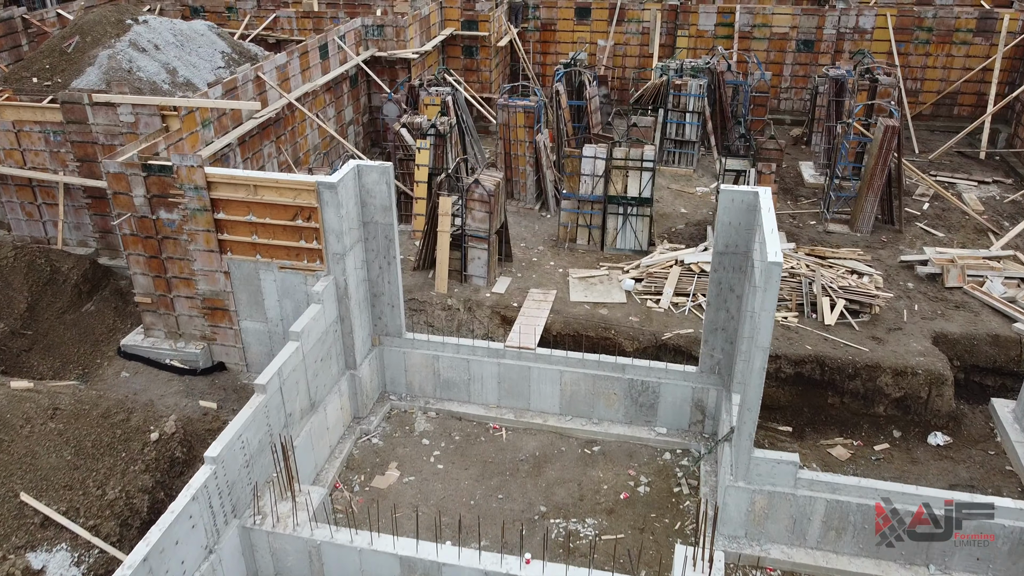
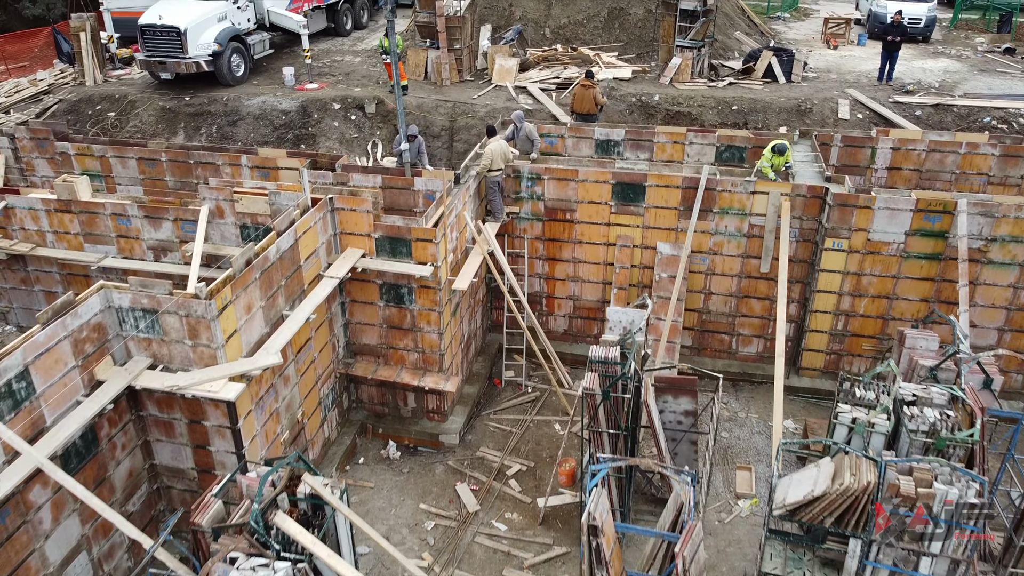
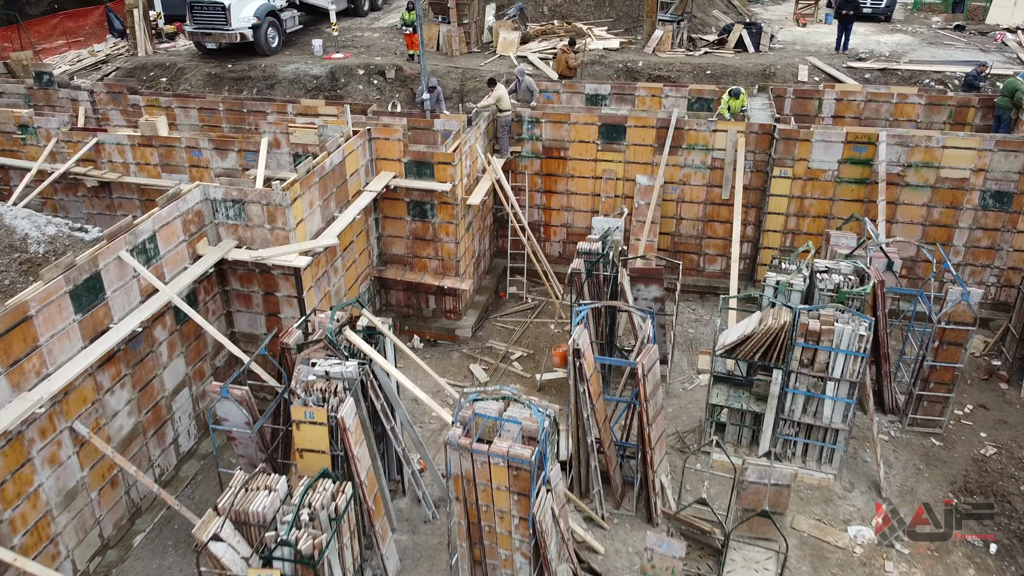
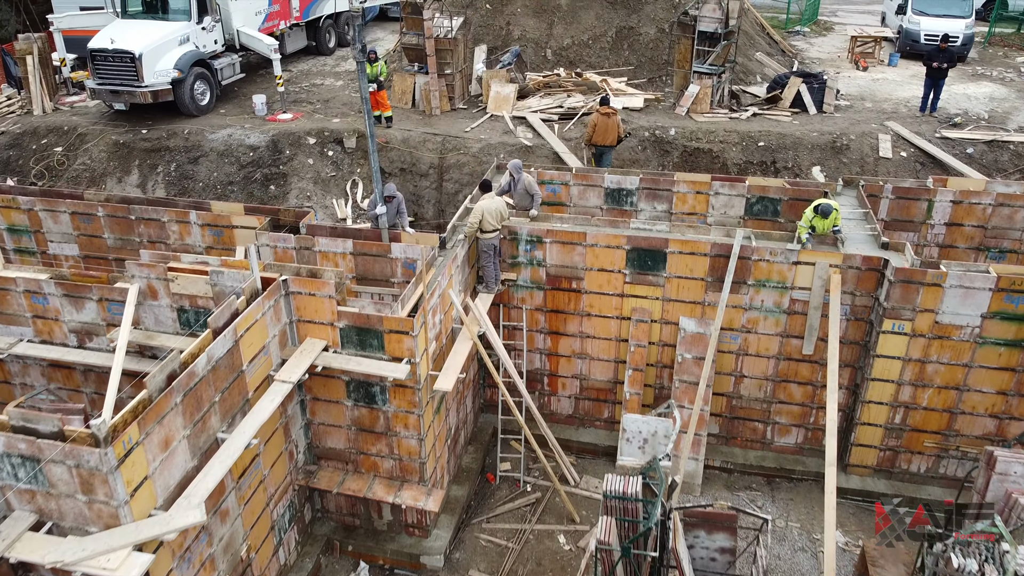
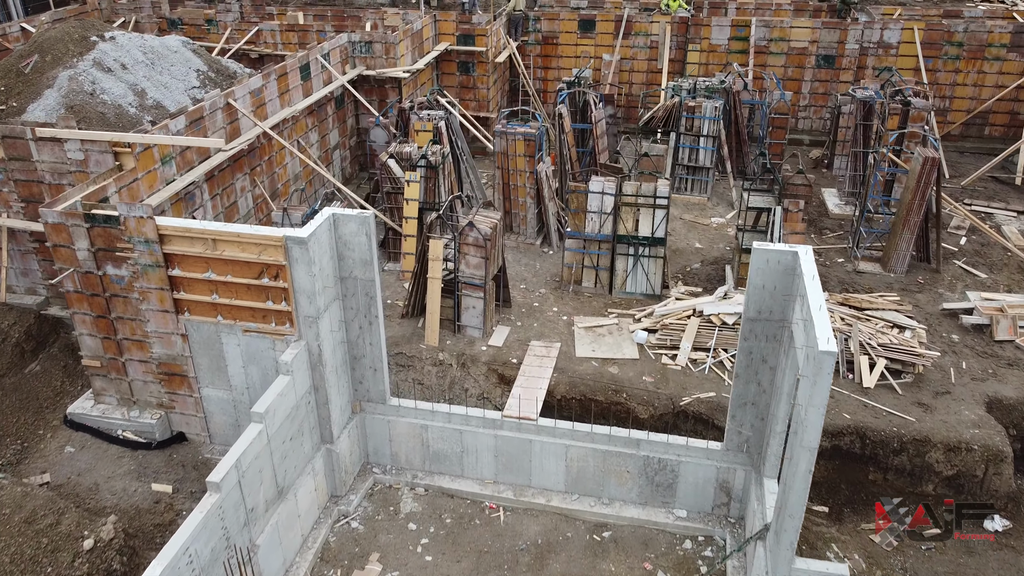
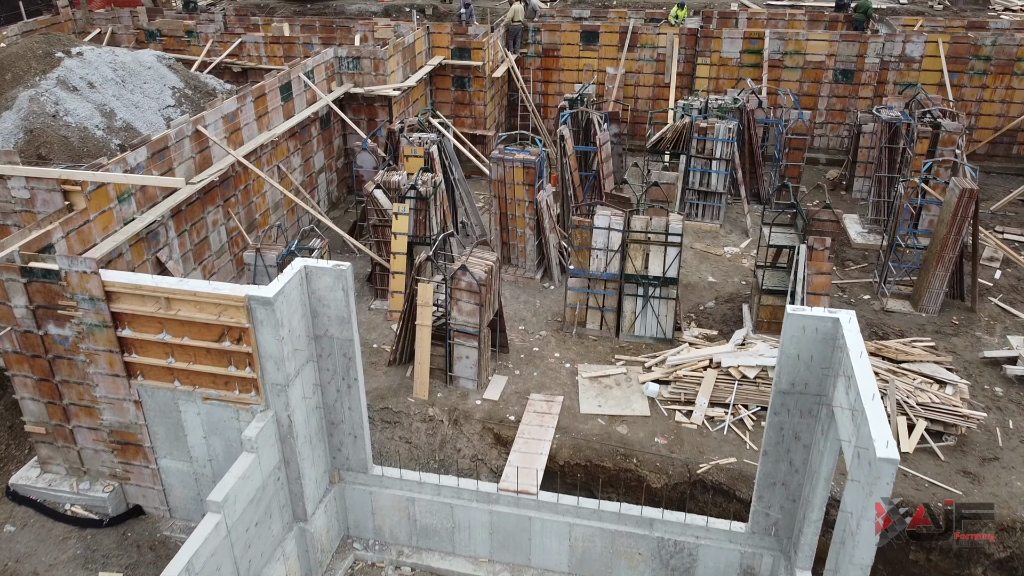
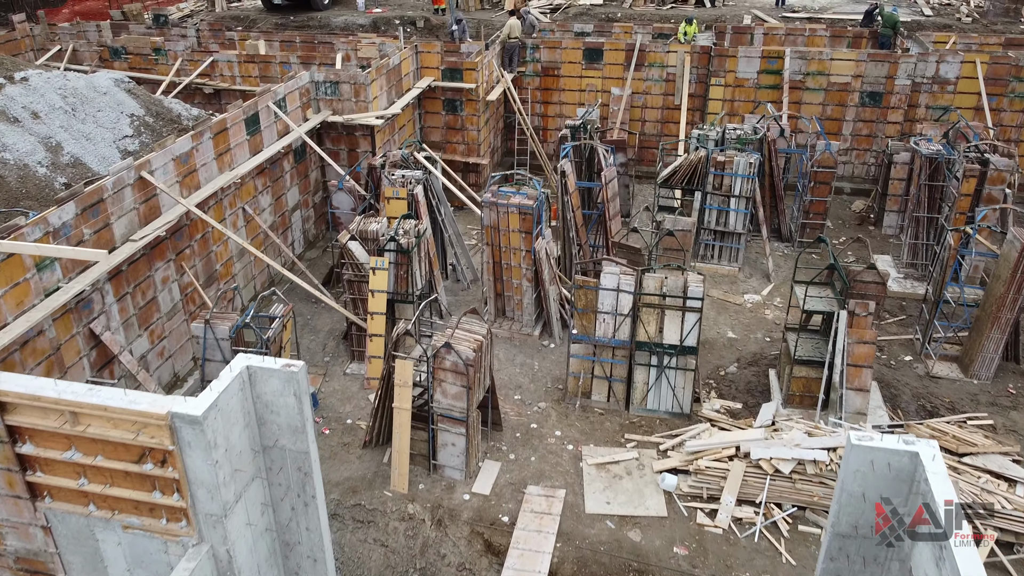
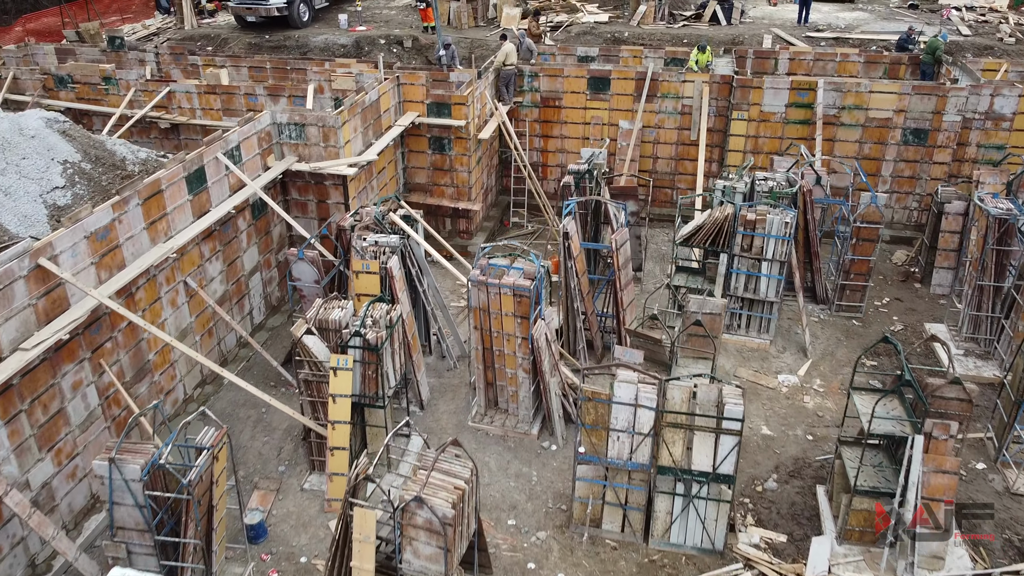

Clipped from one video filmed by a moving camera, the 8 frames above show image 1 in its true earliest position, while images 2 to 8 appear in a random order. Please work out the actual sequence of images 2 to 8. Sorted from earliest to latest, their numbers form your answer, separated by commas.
5, 6, 7, 8, 3, 2, 4
